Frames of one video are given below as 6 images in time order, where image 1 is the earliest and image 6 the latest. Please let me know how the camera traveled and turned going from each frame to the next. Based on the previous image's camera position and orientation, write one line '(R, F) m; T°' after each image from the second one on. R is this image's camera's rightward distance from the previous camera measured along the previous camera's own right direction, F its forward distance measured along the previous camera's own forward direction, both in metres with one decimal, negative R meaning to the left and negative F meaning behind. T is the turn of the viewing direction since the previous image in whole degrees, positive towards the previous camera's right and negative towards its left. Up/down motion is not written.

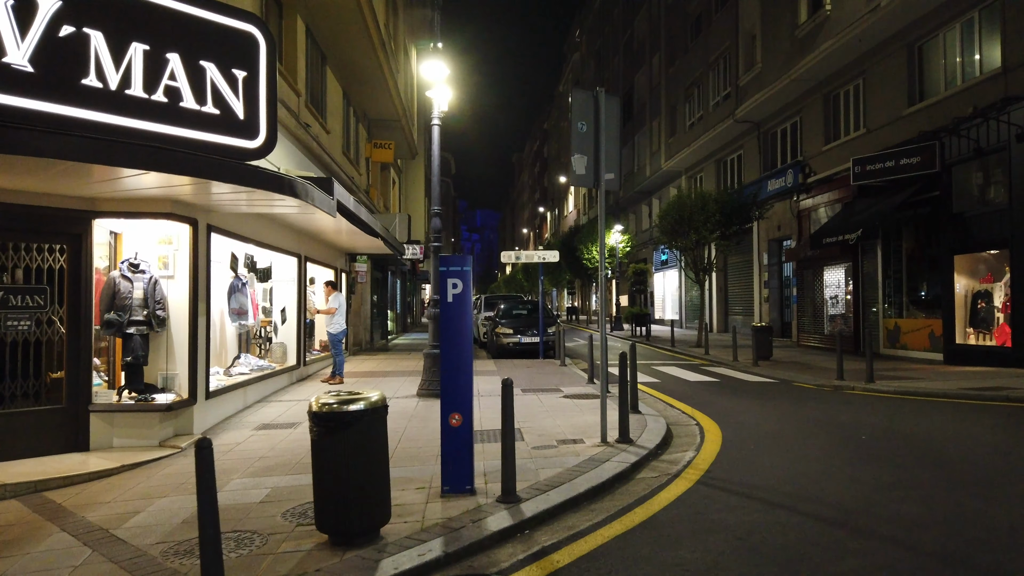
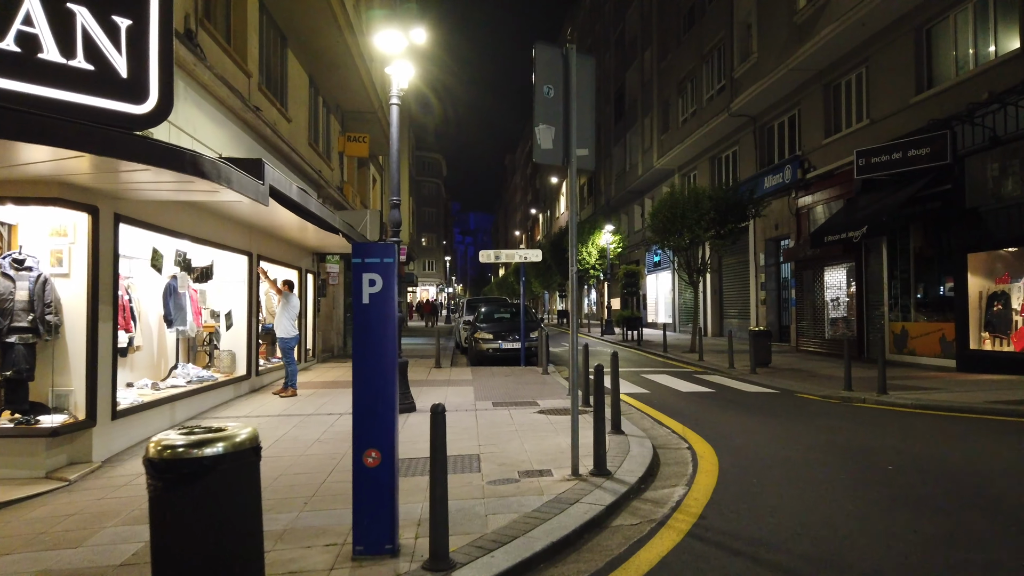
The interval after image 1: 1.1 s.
(+0.3, +1.2) m; 0°
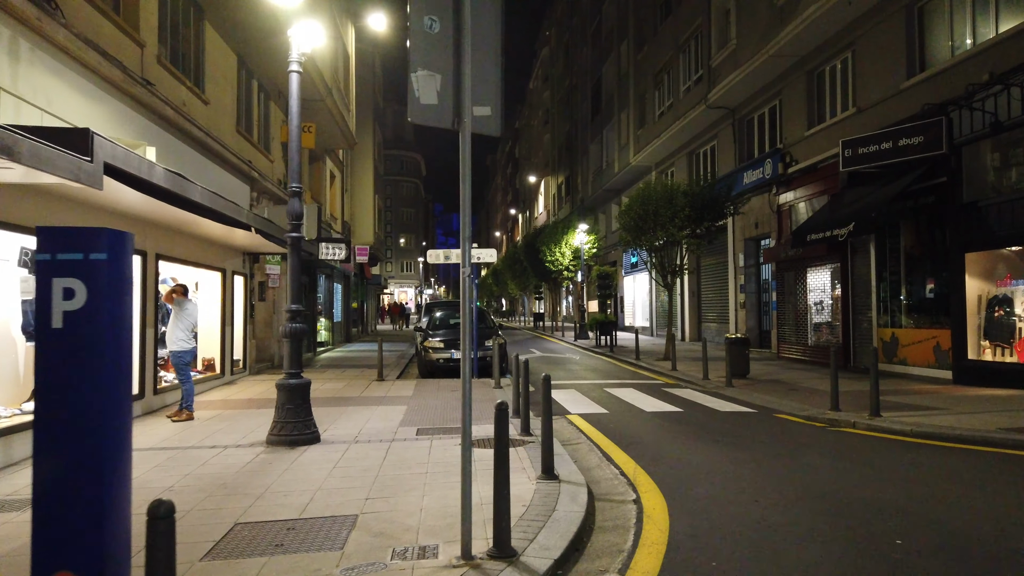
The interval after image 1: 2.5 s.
(+0.6, +1.5) m; +1°
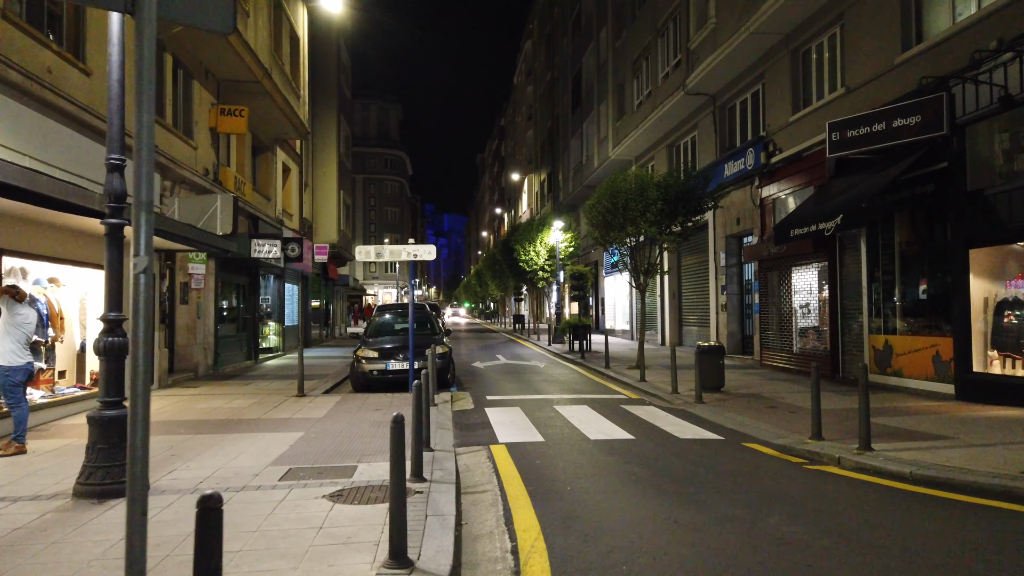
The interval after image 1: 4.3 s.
(+0.8, +1.7) m; +1°
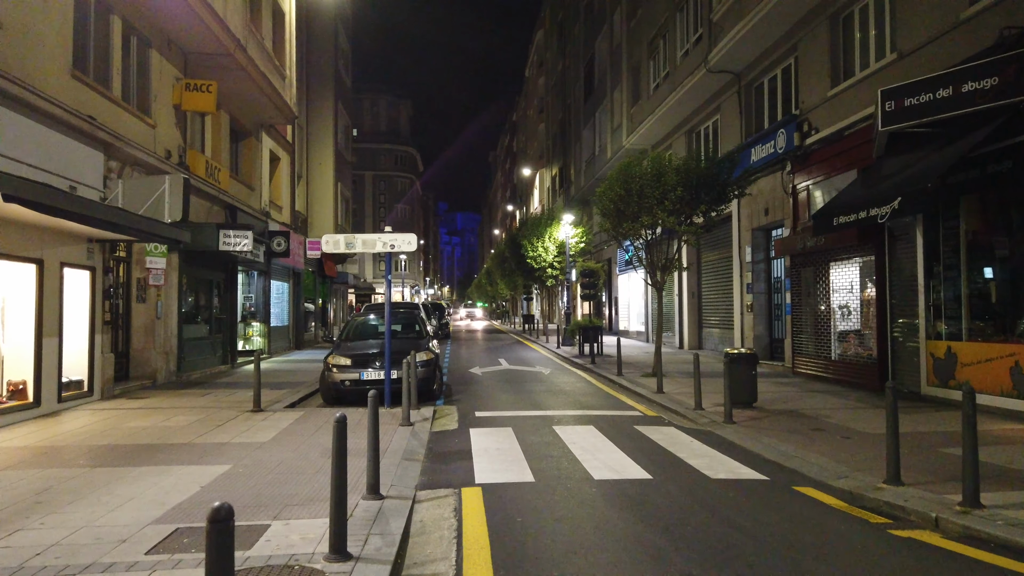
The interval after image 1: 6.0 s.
(+0.3, +1.8) m; -1°
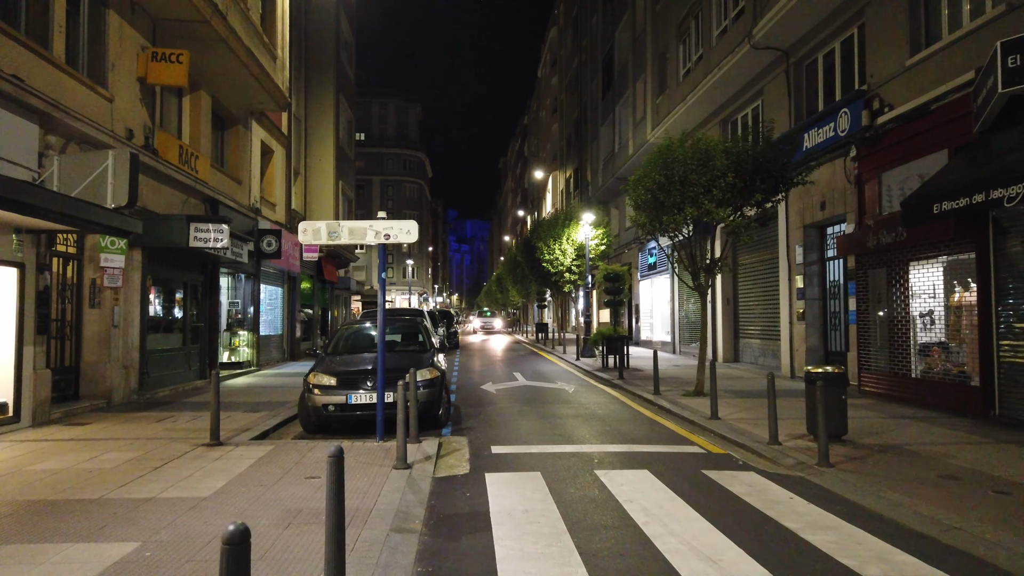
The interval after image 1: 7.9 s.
(-0.2, +2.1) m; -1°
